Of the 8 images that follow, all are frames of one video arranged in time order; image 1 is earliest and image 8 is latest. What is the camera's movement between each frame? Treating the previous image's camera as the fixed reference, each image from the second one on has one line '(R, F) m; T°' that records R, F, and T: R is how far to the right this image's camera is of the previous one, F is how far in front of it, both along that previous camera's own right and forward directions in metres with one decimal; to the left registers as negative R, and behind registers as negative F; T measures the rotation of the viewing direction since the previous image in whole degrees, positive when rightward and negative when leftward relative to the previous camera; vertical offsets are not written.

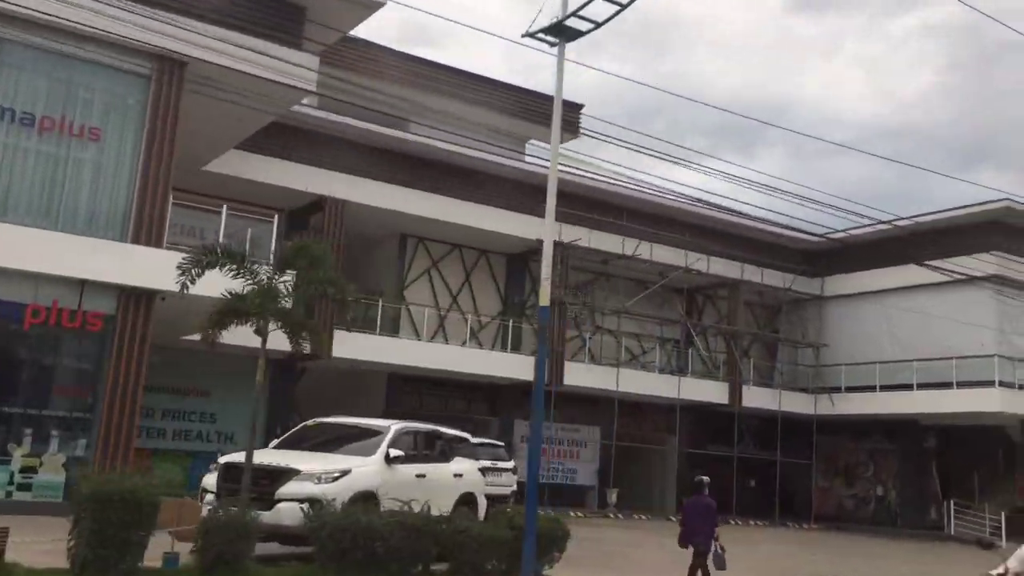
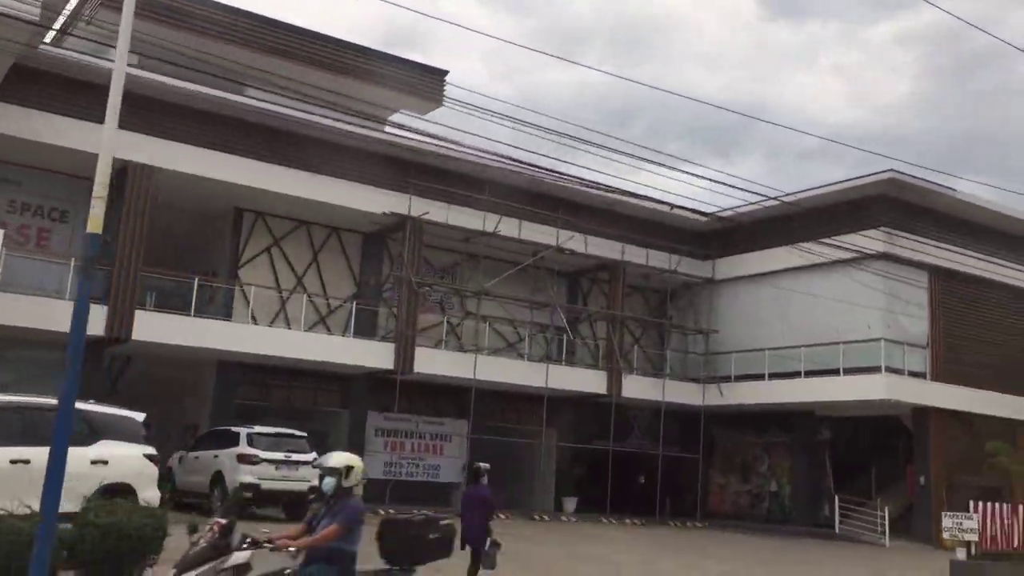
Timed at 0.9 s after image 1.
(+3.4, +2.2) m; +1°
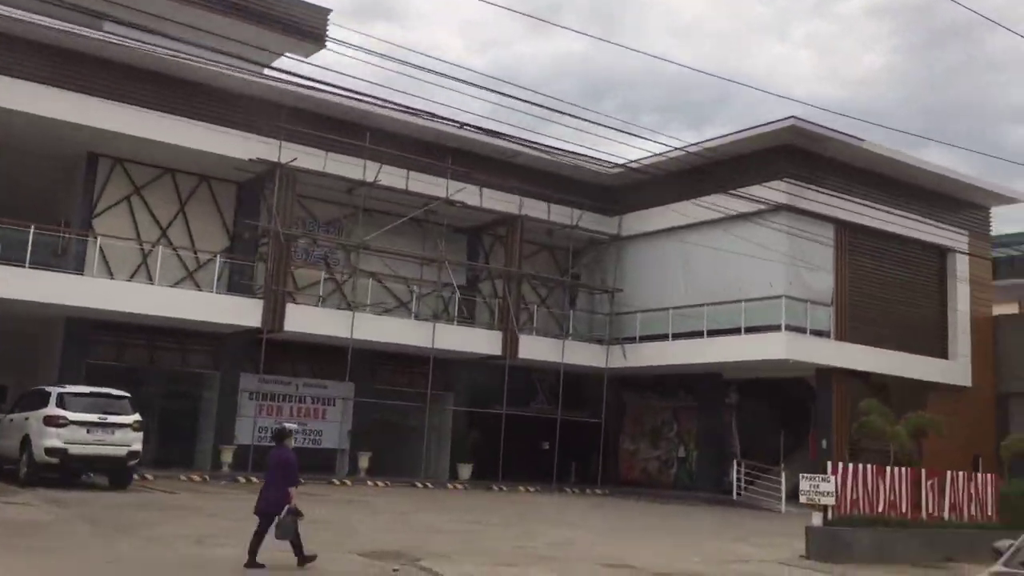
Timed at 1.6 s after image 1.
(+2.3, +1.5) m; +2°
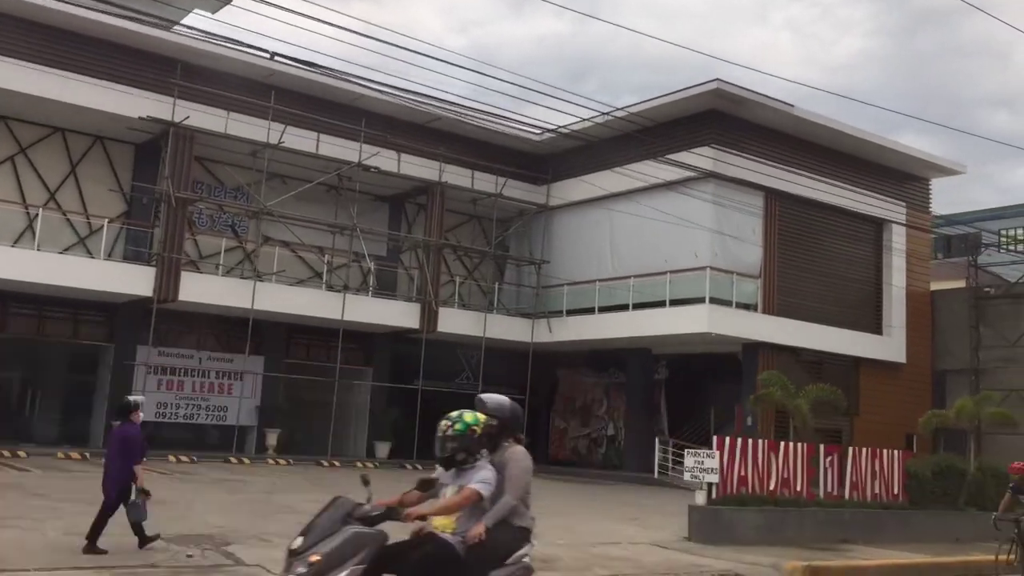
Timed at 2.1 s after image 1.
(+1.6, +1.1) m; +1°
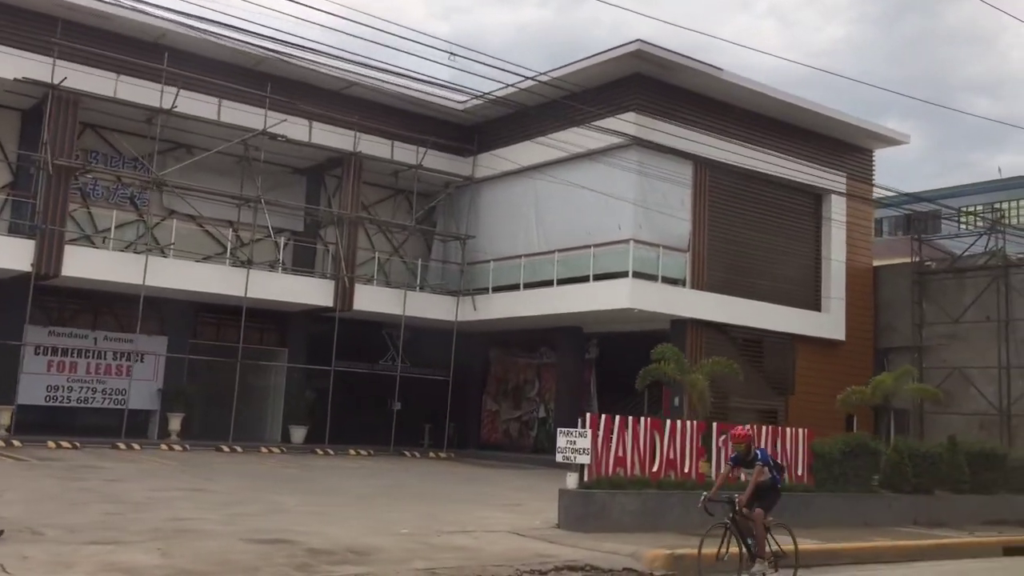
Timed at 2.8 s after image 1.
(+1.6, +1.3) m; +1°
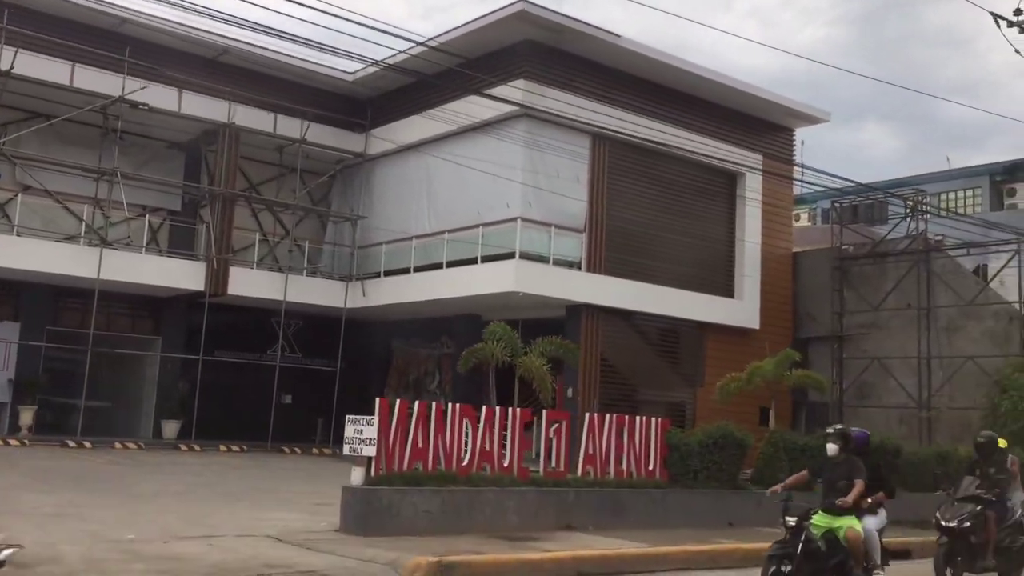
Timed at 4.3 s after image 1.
(+2.2, +1.7) m; +1°
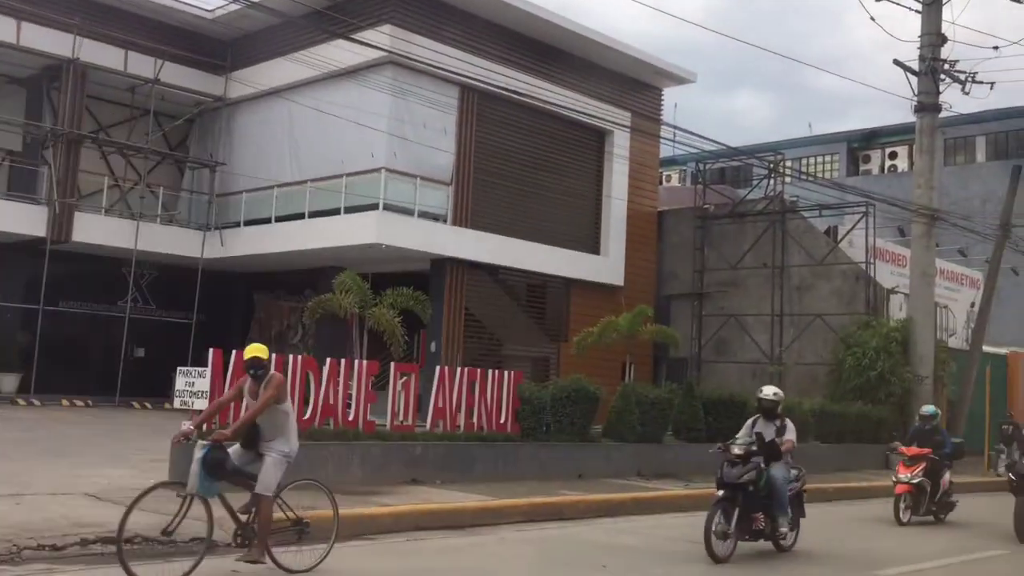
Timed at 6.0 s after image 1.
(+0.4, +0.2) m; +7°
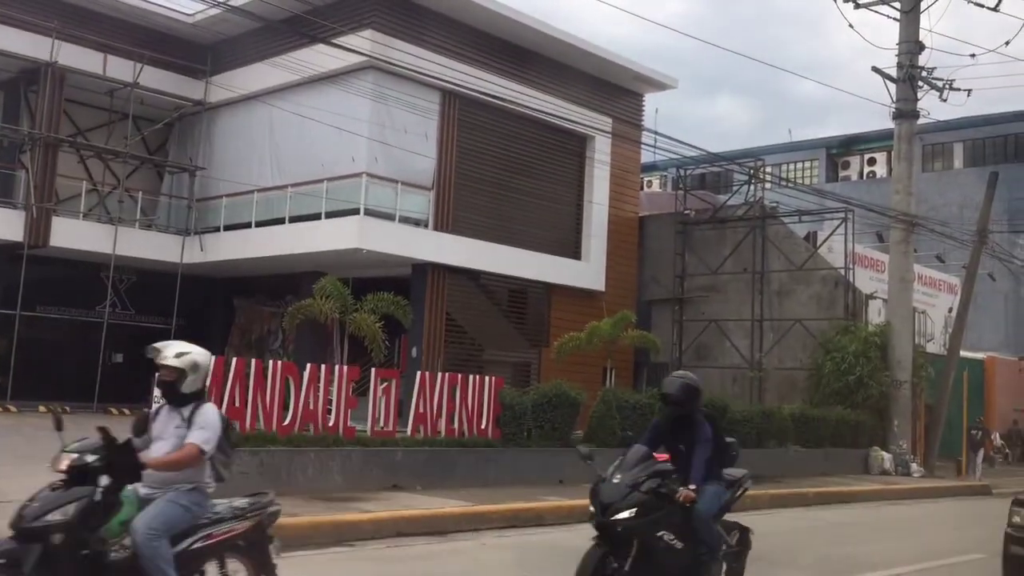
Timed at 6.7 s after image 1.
(0.0, 0.0) m; +1°
